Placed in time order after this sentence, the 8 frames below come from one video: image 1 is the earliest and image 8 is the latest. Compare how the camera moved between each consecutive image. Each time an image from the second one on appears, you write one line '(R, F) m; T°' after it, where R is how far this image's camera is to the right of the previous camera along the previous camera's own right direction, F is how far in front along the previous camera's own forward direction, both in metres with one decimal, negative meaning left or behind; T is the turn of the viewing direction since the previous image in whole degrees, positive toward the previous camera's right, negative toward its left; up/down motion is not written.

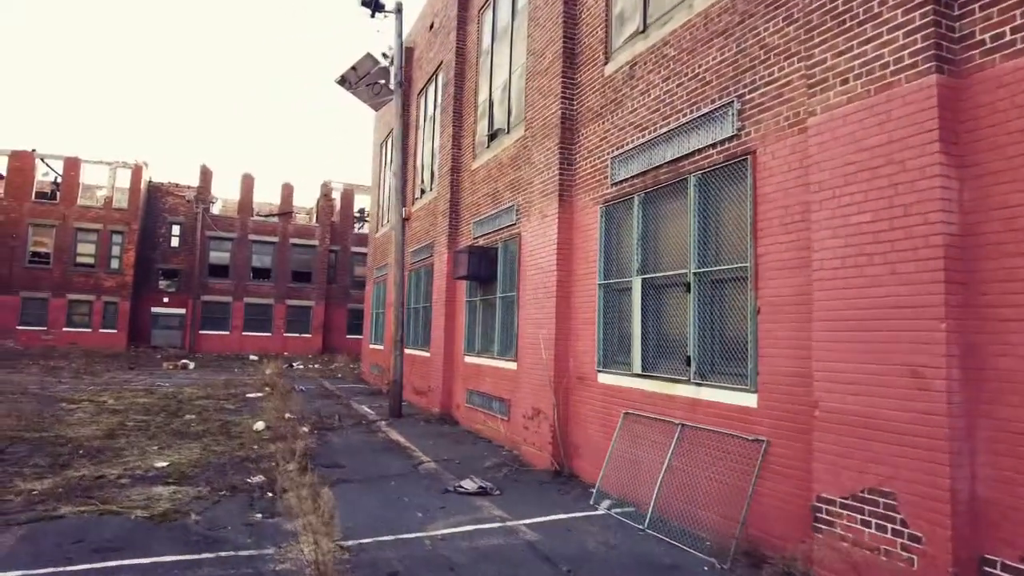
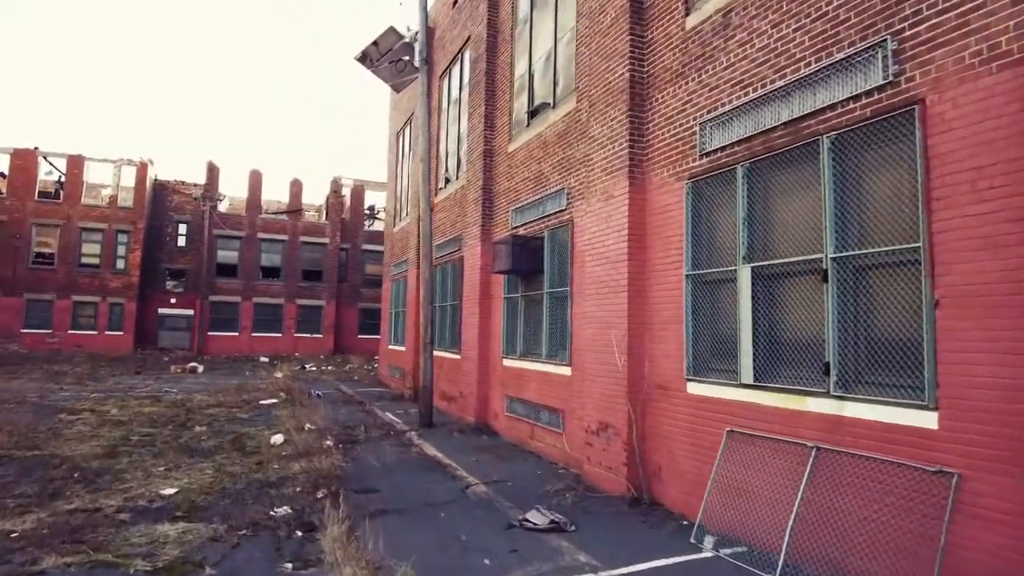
(-0.6, +1.2) m; -1°
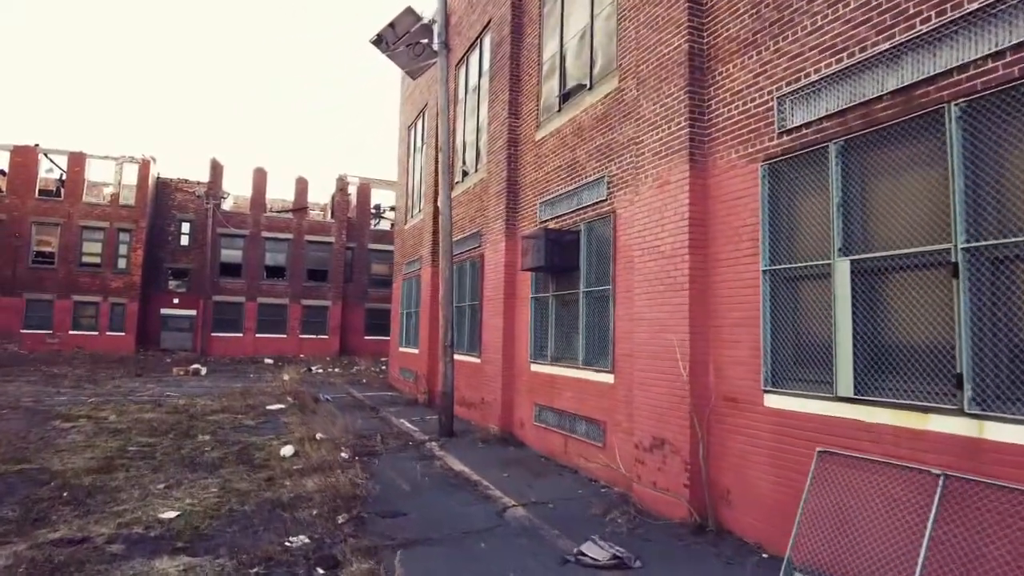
(-0.4, +0.8) m; 0°
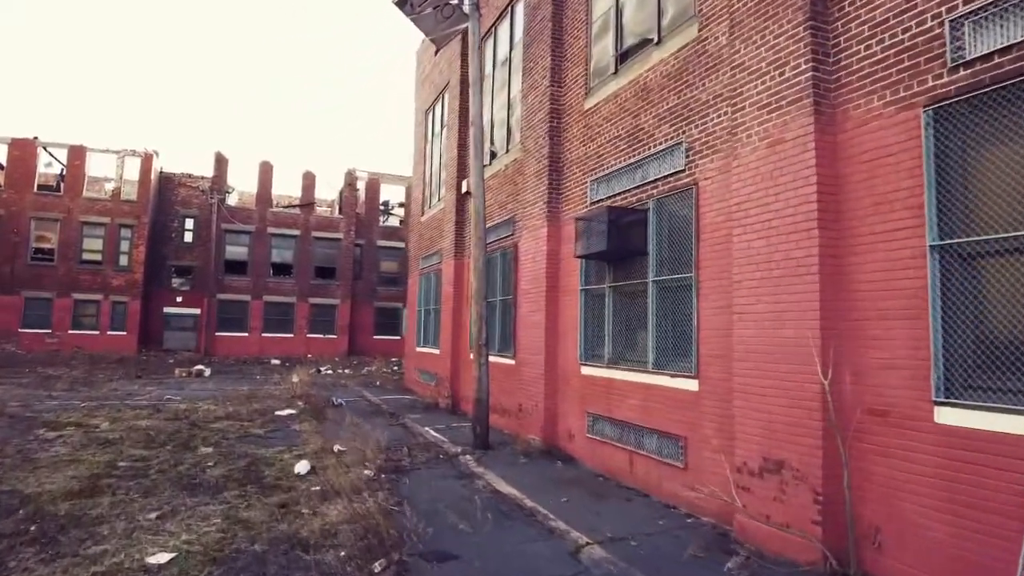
(-0.6, +1.2) m; 0°
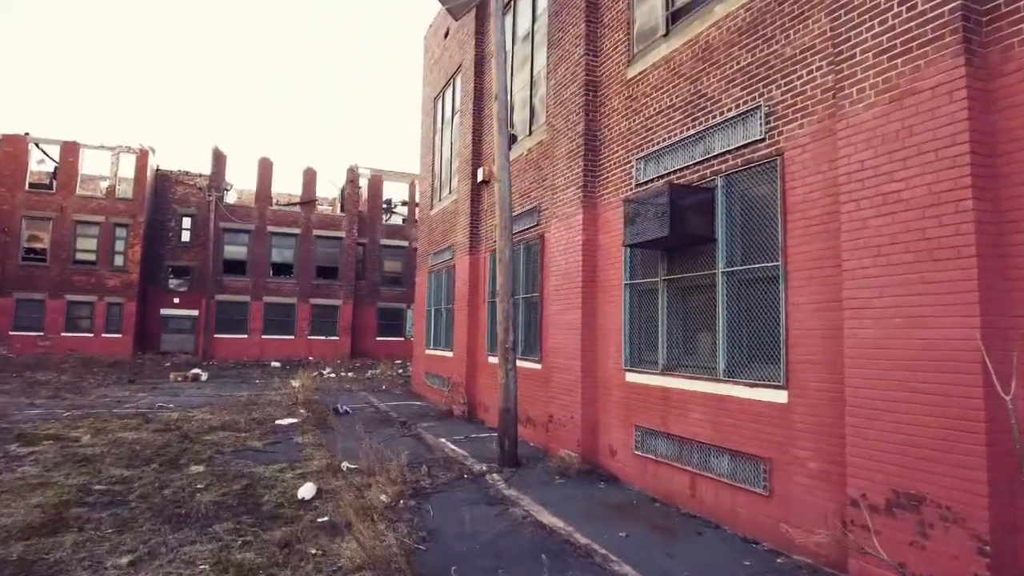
(-0.4, +1.0) m; 0°
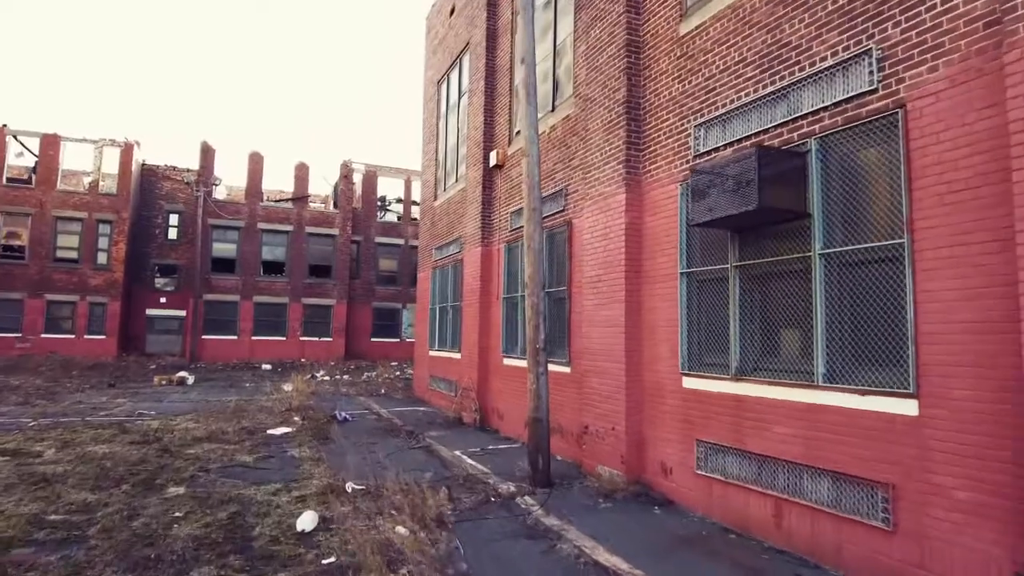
(-0.5, +1.1) m; +1°
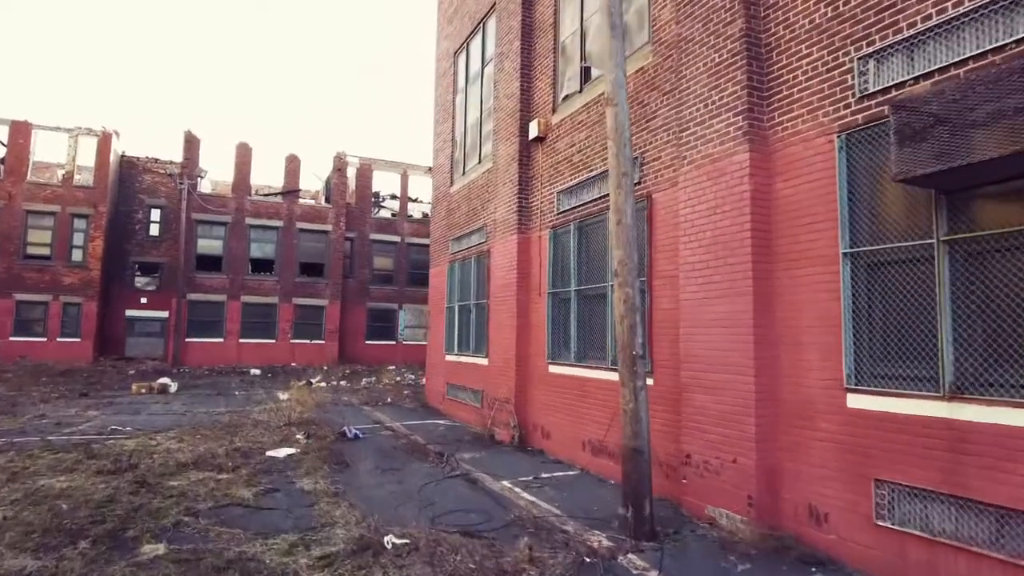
(-0.9, +1.6) m; +1°
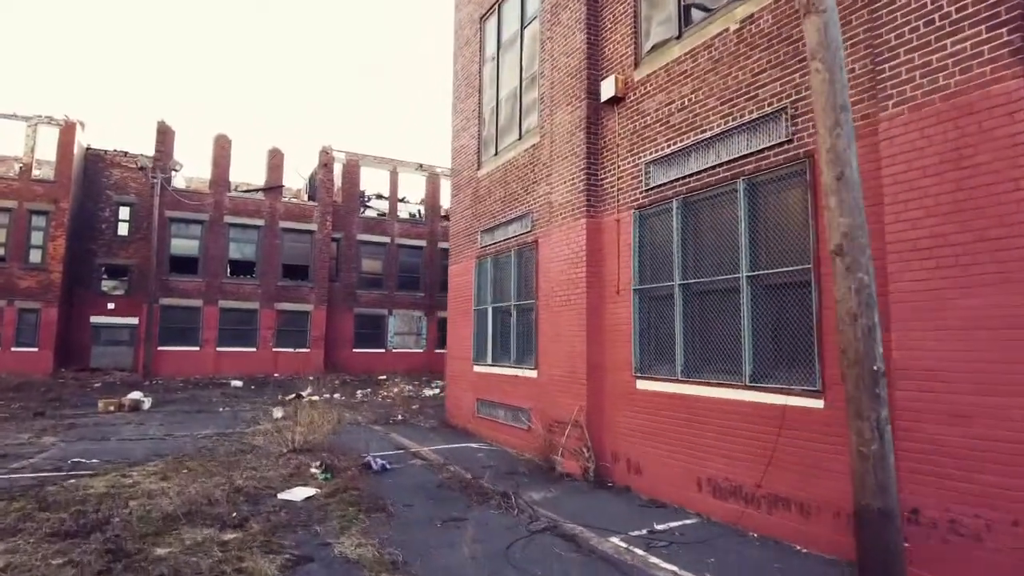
(-1.2, +1.8) m; +2°
